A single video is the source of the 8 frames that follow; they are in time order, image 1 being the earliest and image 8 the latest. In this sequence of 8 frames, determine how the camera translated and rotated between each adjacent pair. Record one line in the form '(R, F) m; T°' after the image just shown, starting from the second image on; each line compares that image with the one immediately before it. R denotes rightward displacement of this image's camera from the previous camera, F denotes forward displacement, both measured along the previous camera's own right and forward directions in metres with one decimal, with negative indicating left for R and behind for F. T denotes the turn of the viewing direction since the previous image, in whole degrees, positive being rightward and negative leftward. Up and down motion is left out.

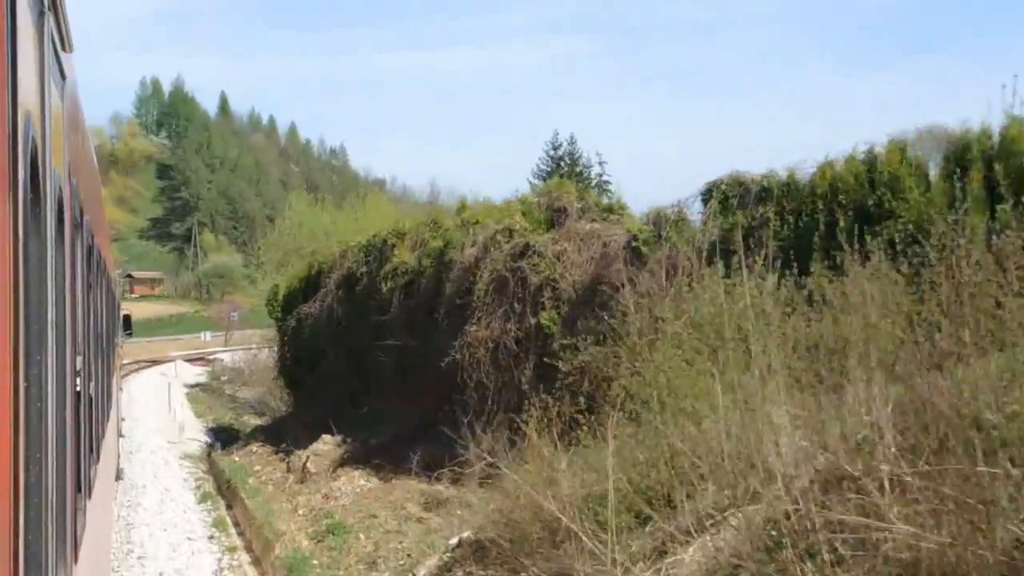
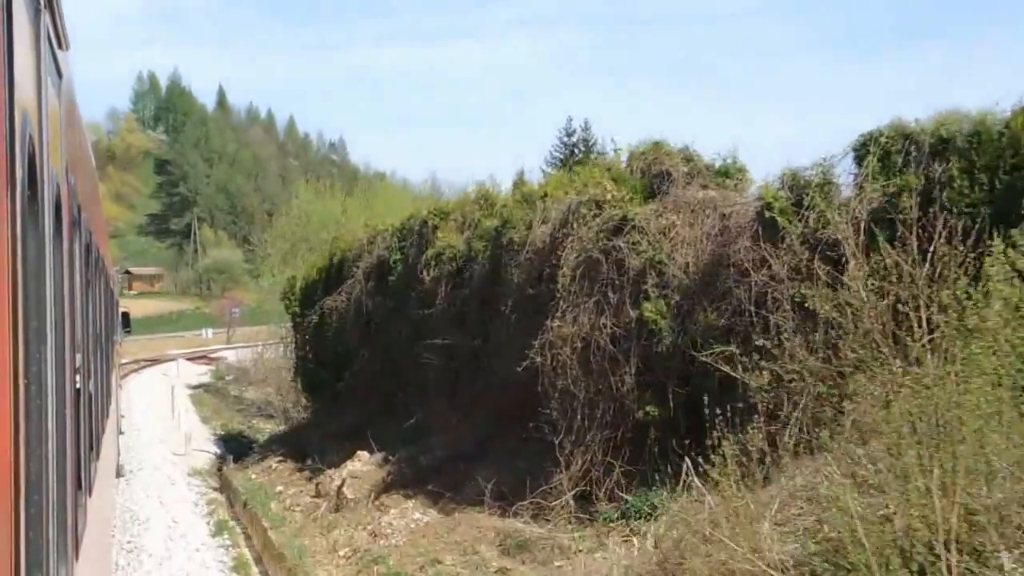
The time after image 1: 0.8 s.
(-0.8, +2.0) m; 0°
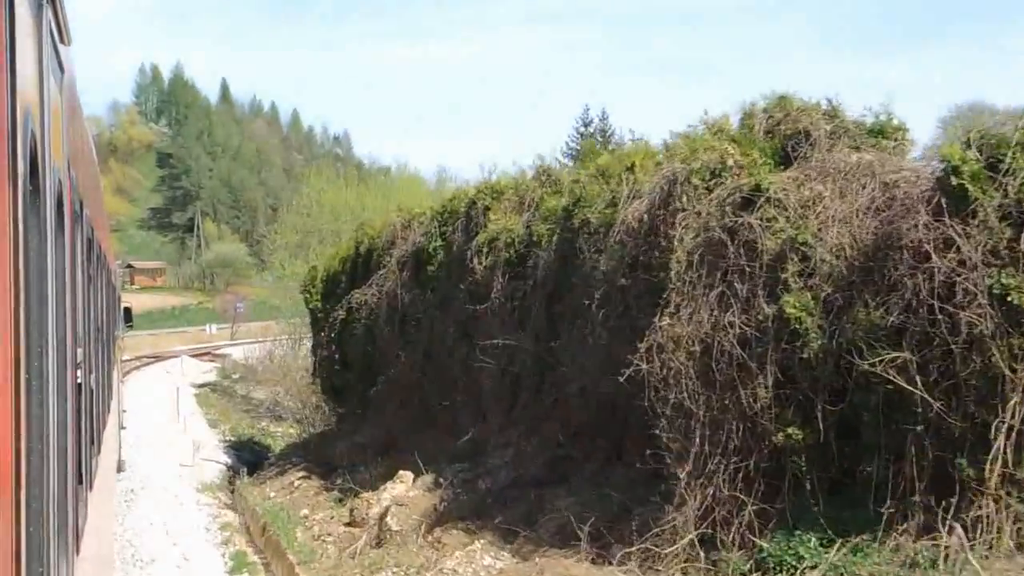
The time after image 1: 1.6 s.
(-0.6, +1.7) m; 0°
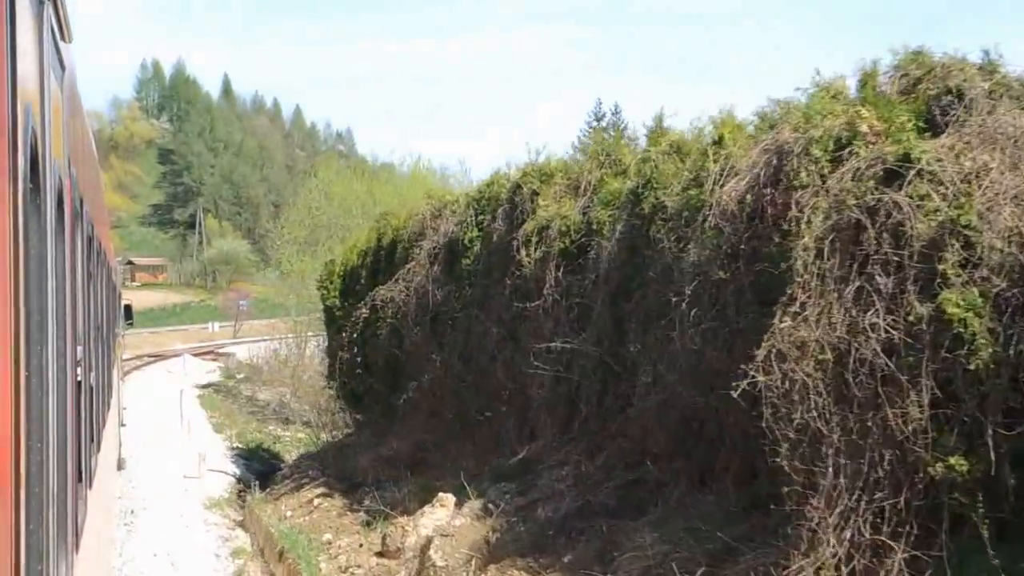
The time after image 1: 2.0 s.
(-0.5, +1.2) m; 0°
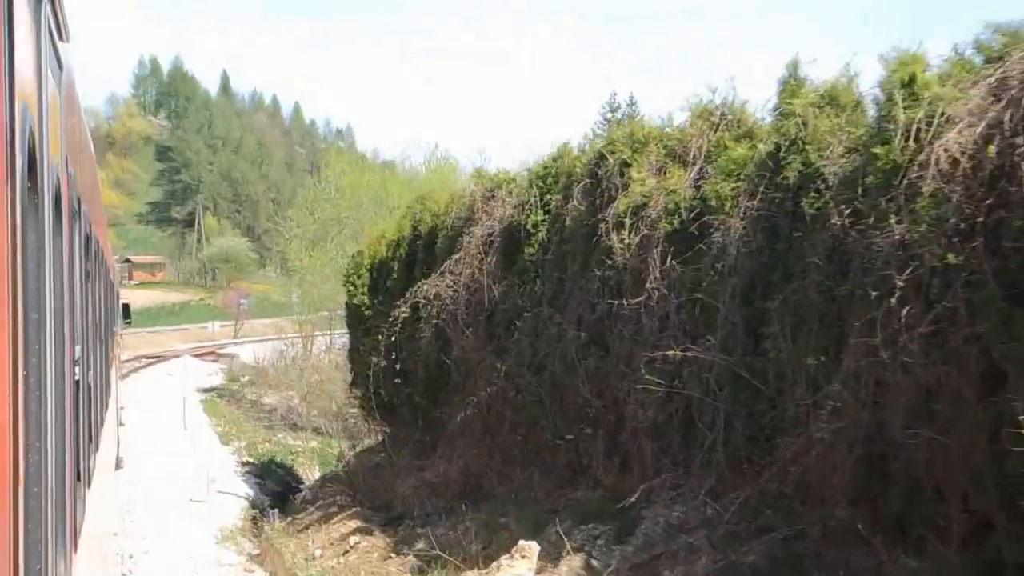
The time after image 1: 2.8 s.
(-0.6, +1.7) m; 0°
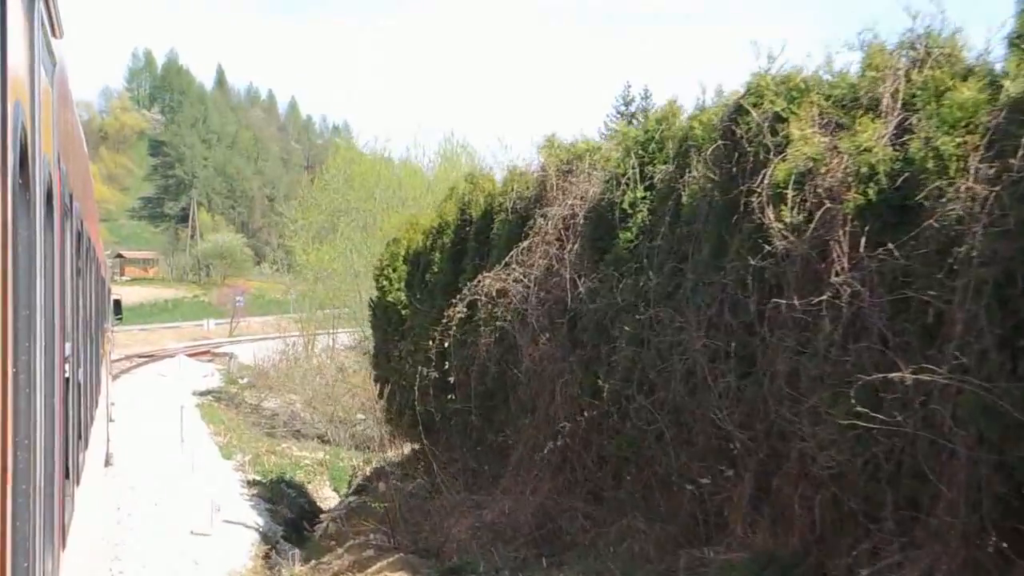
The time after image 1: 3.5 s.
(-0.7, +1.8) m; 0°
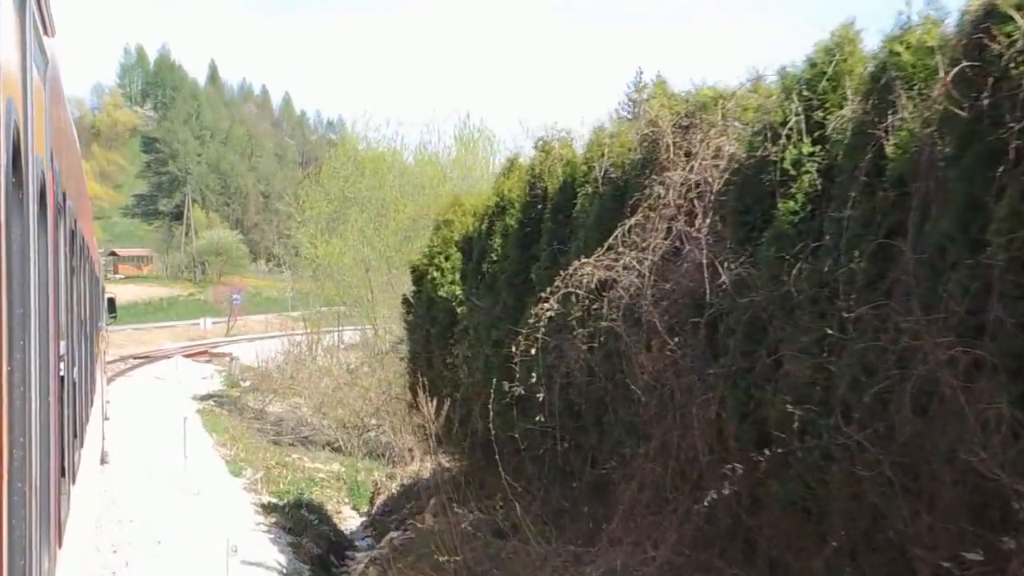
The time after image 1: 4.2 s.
(-0.7, +1.8) m; 0°
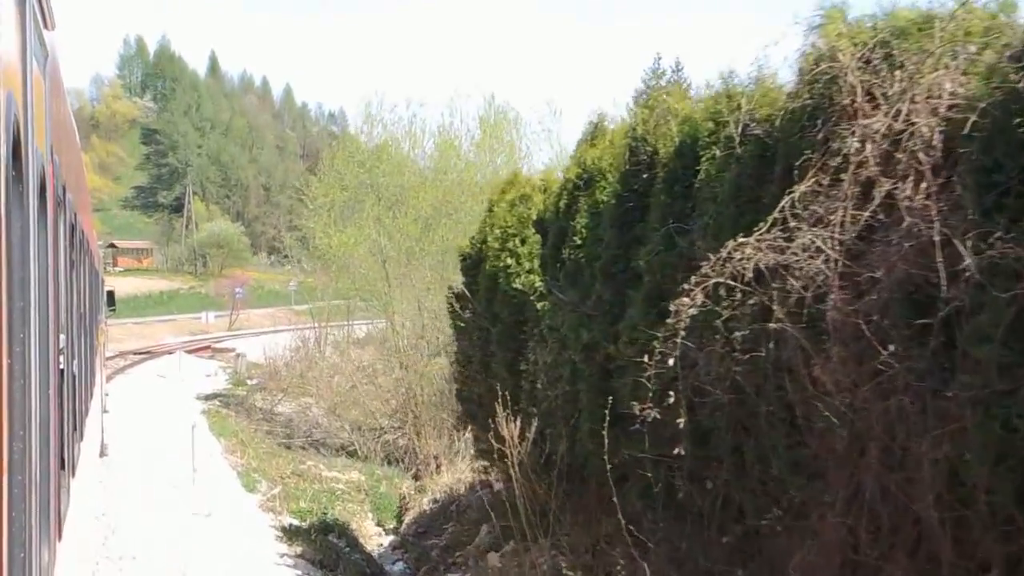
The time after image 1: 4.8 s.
(-0.6, +1.5) m; 0°
